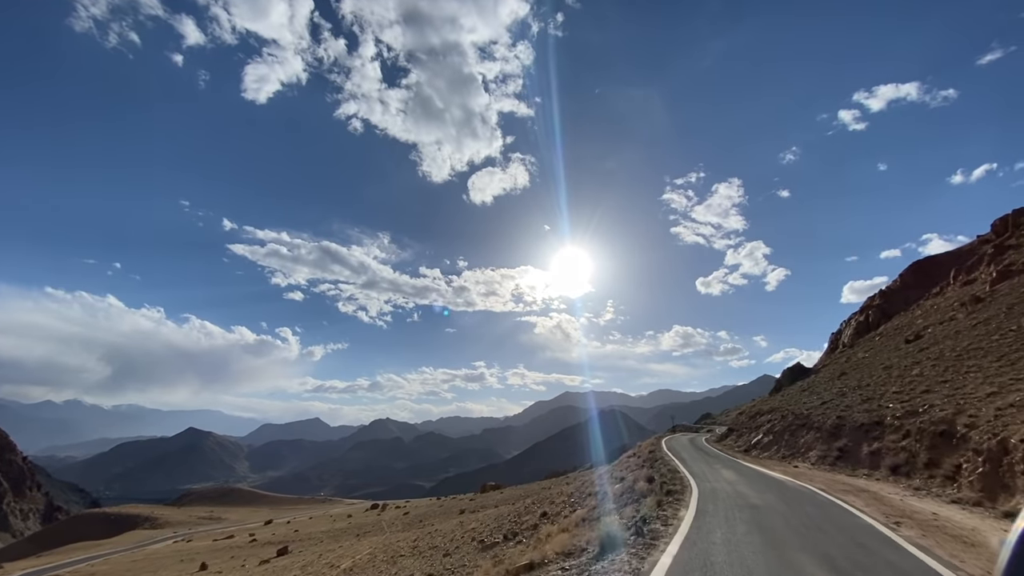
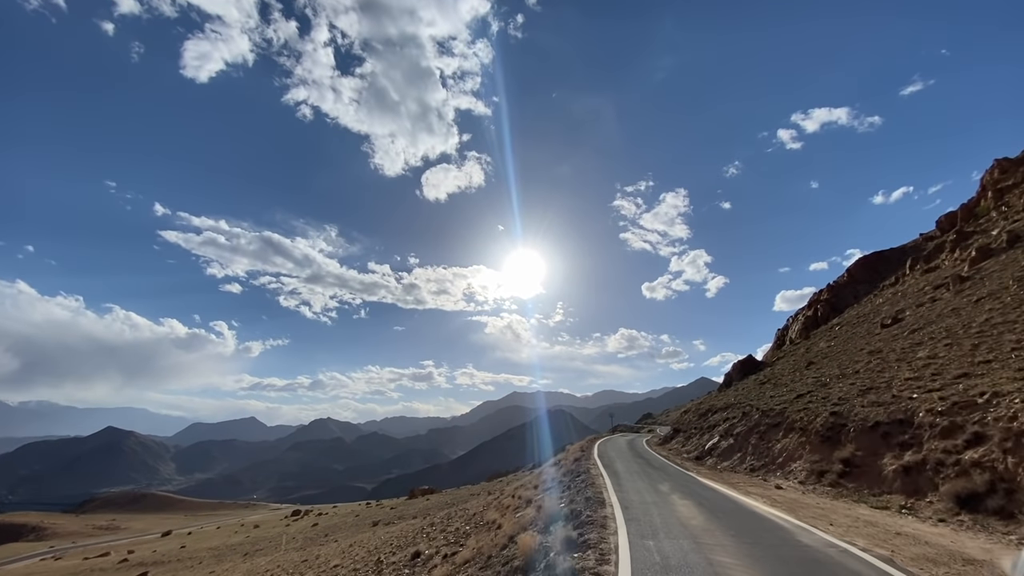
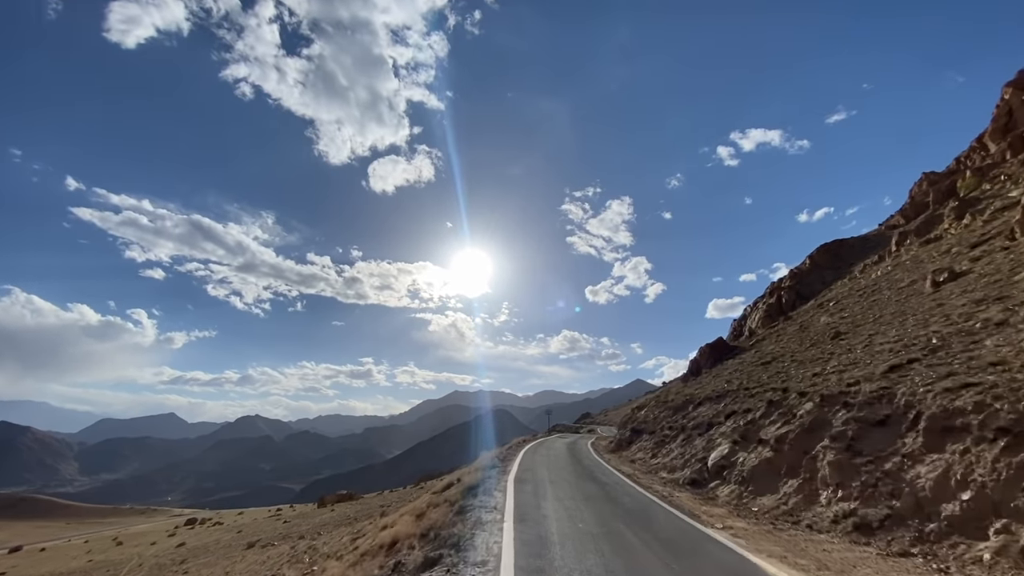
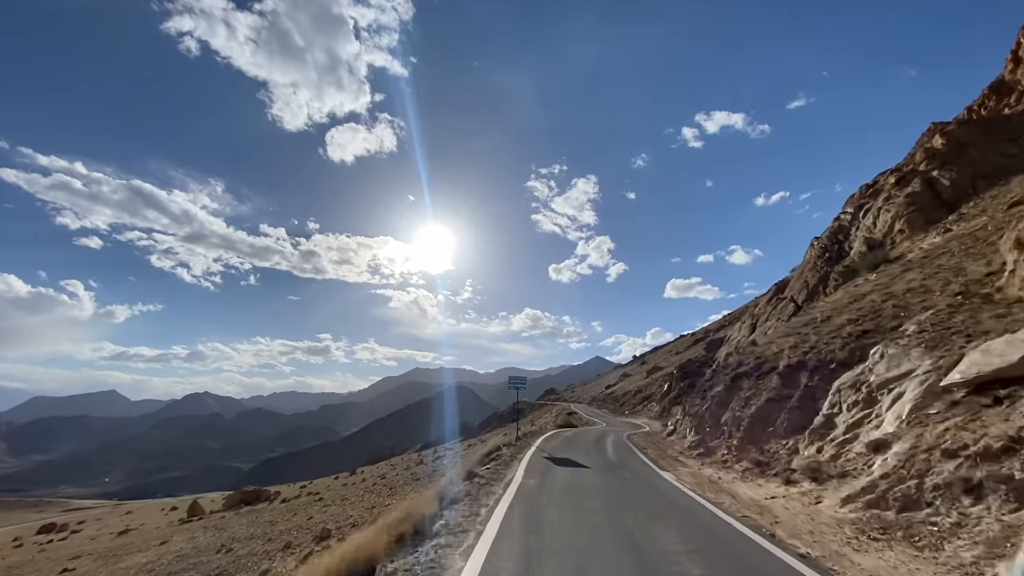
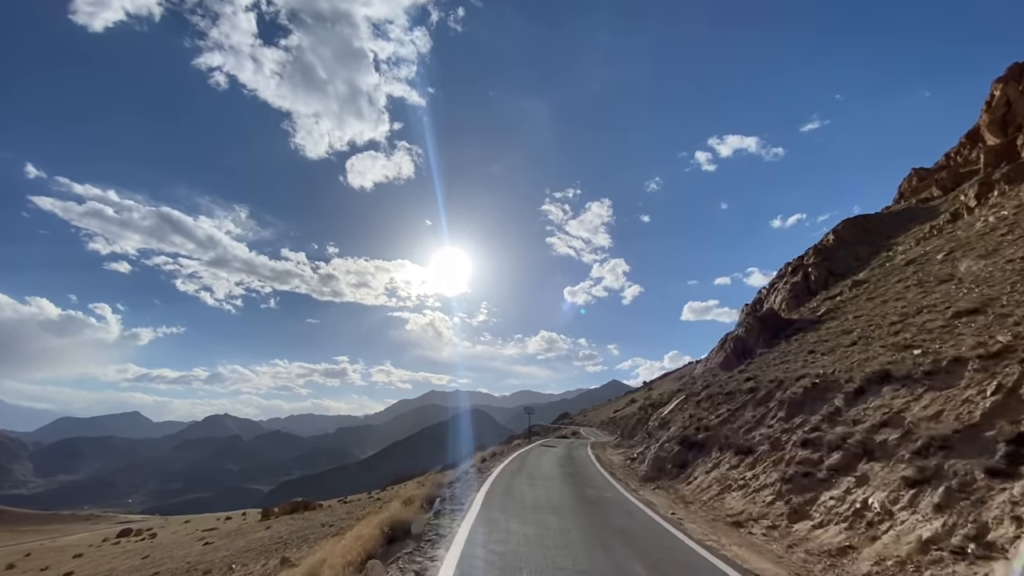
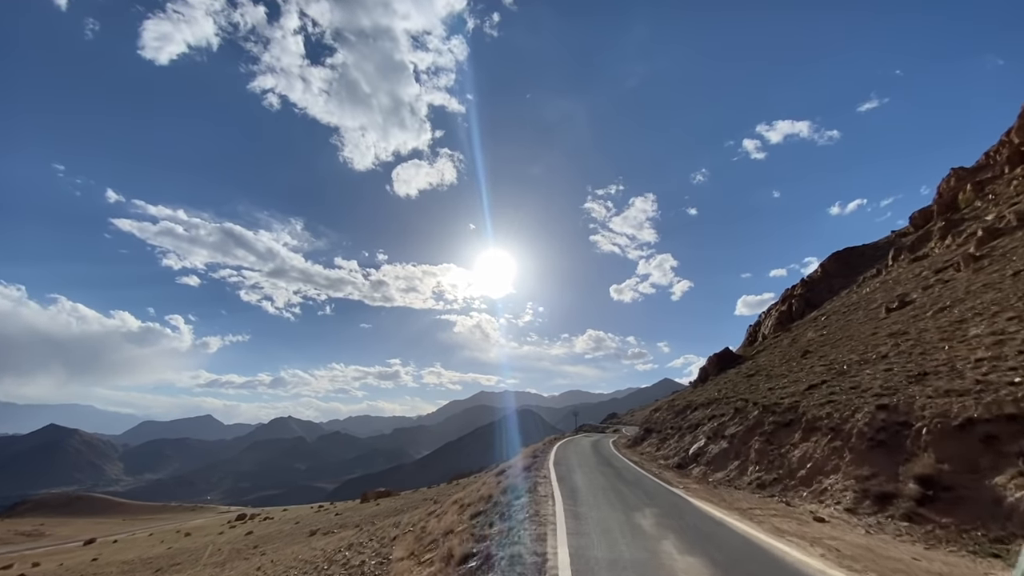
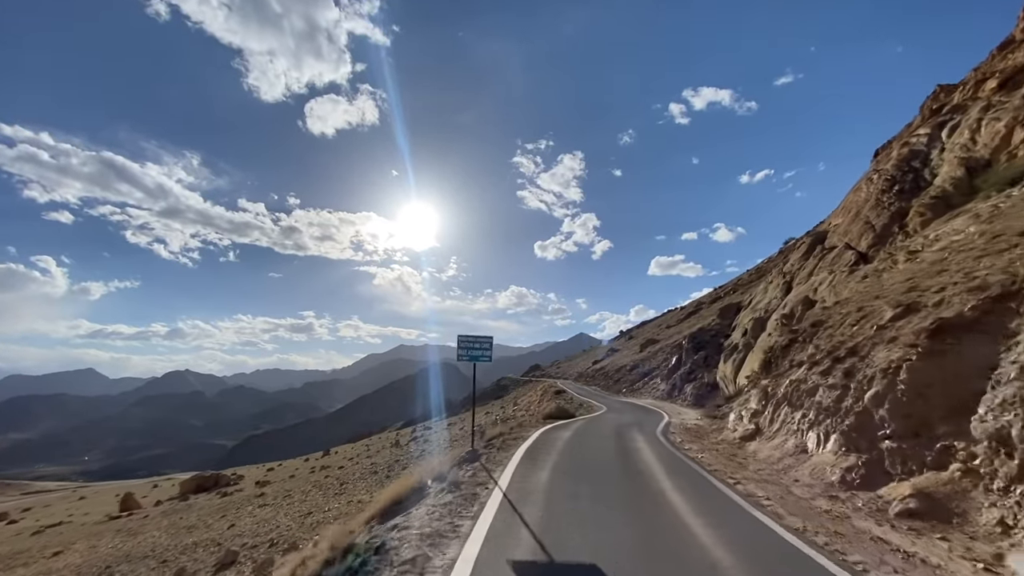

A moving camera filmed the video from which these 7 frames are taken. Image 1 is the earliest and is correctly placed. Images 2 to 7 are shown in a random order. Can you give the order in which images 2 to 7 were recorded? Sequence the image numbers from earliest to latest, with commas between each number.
2, 6, 3, 5, 4, 7
